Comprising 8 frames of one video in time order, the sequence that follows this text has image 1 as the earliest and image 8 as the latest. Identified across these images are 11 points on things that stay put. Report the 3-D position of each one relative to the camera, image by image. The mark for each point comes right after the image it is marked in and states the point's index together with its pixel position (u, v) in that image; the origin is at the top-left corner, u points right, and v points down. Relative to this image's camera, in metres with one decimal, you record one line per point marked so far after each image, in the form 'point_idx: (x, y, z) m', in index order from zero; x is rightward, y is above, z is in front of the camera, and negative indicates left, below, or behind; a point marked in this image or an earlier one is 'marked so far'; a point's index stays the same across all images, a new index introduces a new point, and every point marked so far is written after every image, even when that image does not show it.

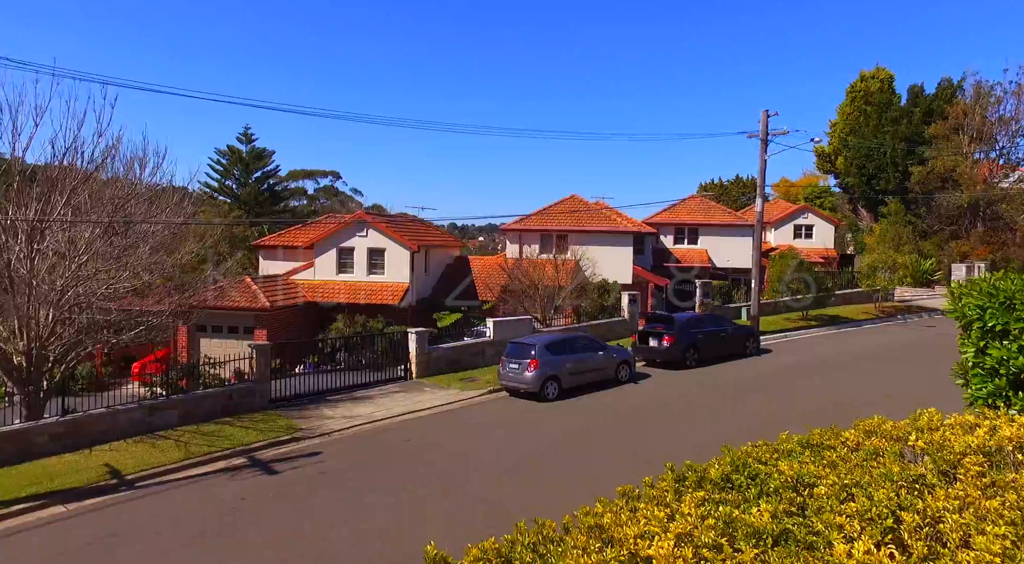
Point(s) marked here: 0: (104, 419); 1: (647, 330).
0: (-6.7, -2.3, +12.4) m
1: (+3.2, -1.2, +18.1) m
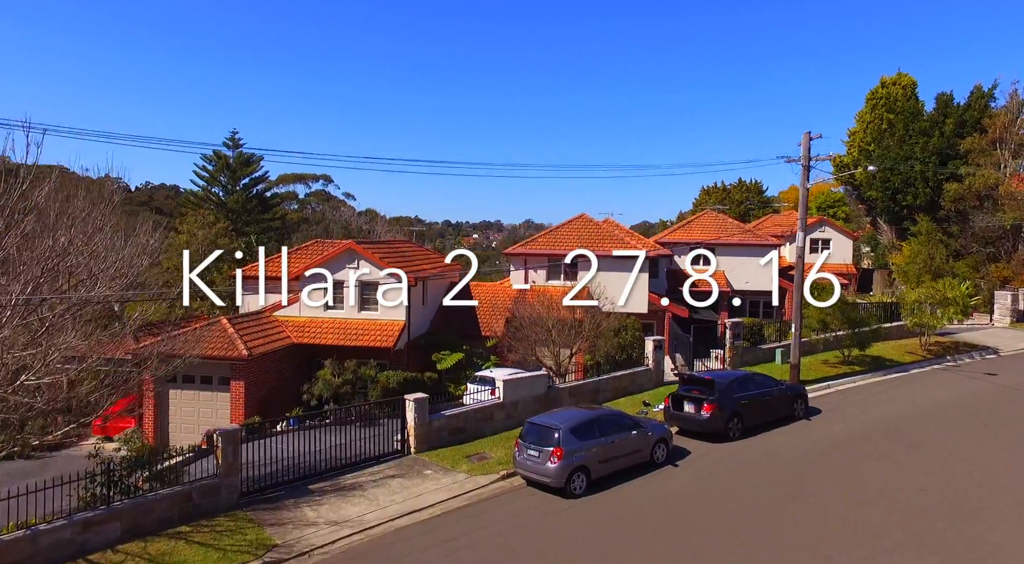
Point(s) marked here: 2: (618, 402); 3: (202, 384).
0: (-6.4, -3.4, +9.8) m
1: (+3.5, -2.3, +15.6) m
2: (+2.6, -2.9, +18.2) m
3: (-8.1, -2.6, +19.6) m
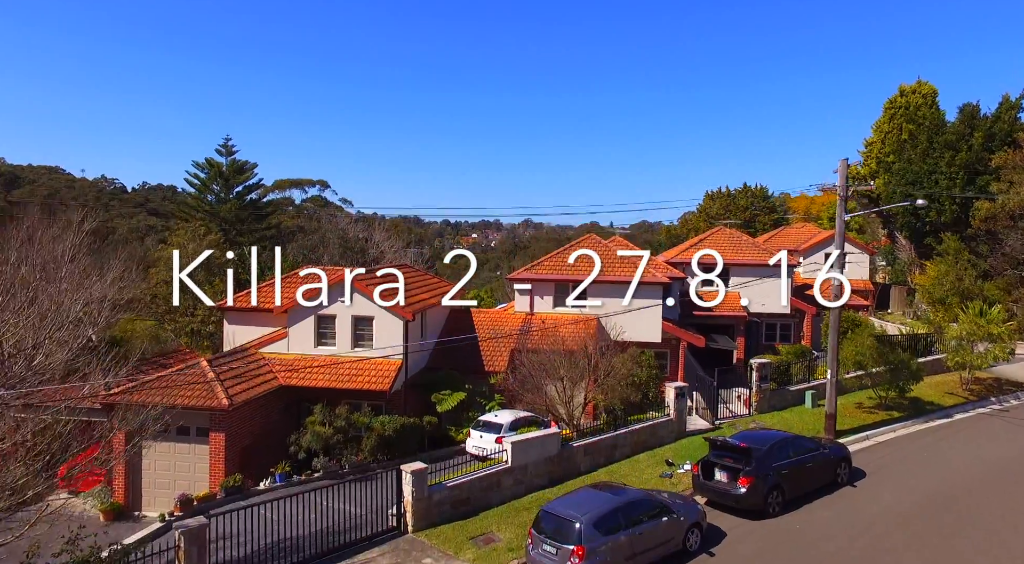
0: (-6.2, -4.4, +8.0) m
1: (+3.7, -3.3, +13.9) m
2: (+2.8, -3.9, +16.5) m
3: (-7.9, -3.6, +17.8) m
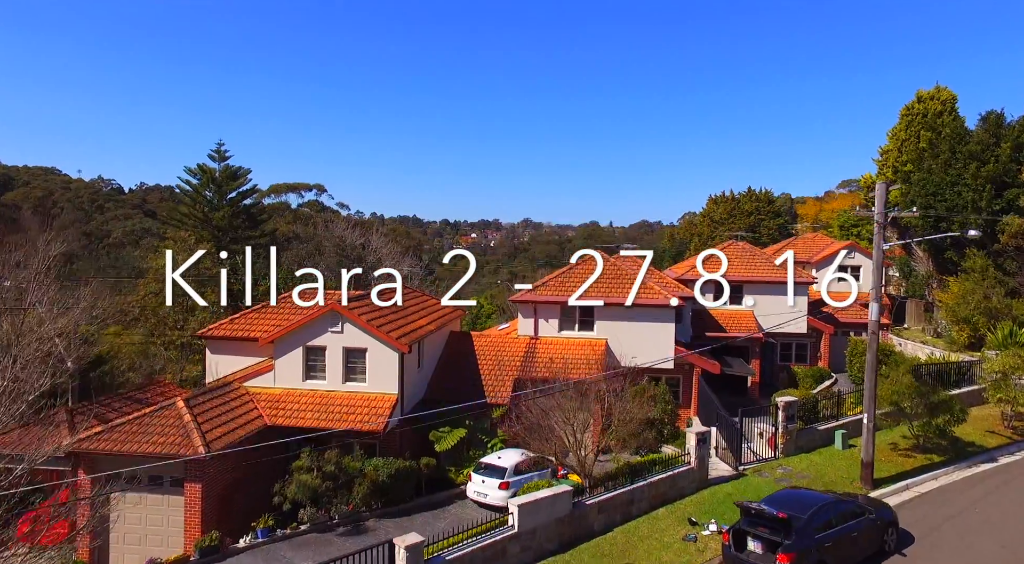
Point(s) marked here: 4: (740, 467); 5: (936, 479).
0: (-6.1, -5.2, +6.4) m
1: (+3.8, -4.0, +12.3) m
2: (+2.9, -4.6, +14.9) m
3: (-7.8, -4.4, +16.2) m
4: (+5.2, -4.2, +17.3) m
5: (+9.3, -4.4, +16.6) m
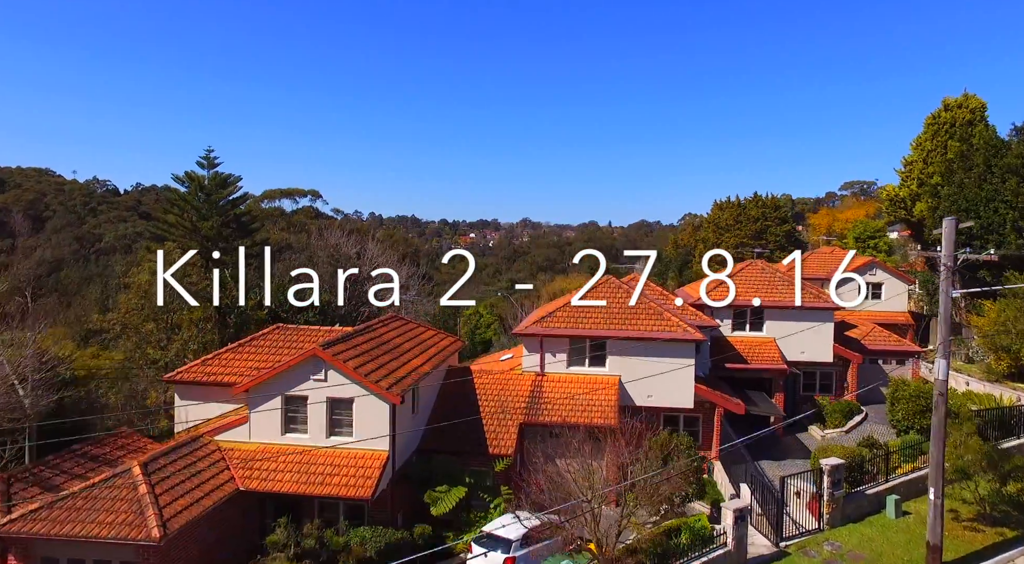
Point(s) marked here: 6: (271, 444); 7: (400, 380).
0: (-5.9, -6.2, +4.2) m
1: (+4.0, -5.0, +10.0) m
2: (+3.0, -5.6, +12.6) m
3: (-7.6, -5.3, +13.9) m
4: (+5.4, -5.2, +15.1) m
5: (+9.4, -5.3, +14.4) m
6: (-5.6, -3.7, +17.5) m
7: (-2.7, -2.3, +18.1) m
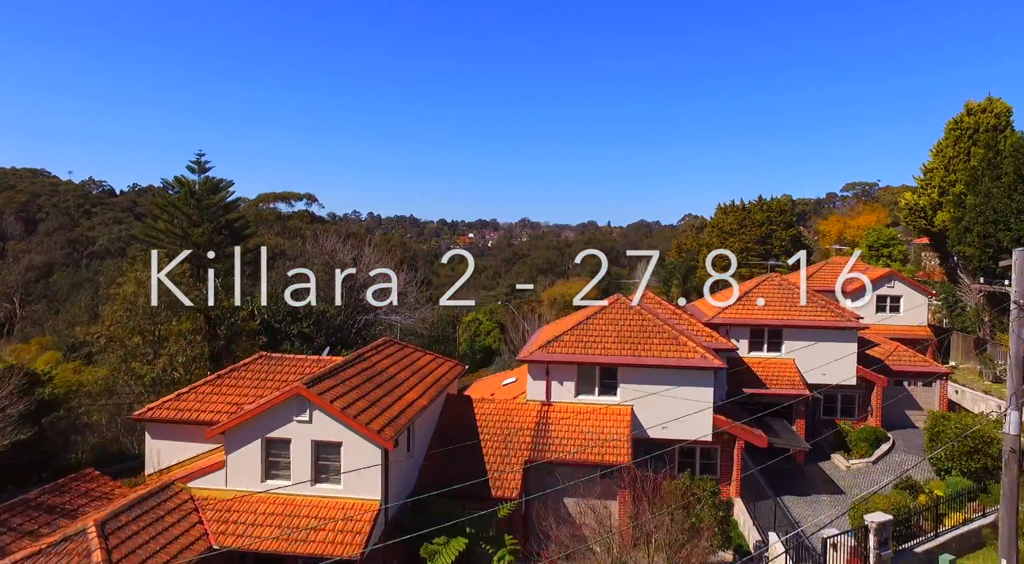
0: (-5.8, -6.8, +2.4) m
1: (+4.1, -5.6, +8.3) m
2: (+3.2, -6.2, +10.9) m
3: (-7.5, -5.9, +12.2) m
4: (+5.5, -5.8, +13.3) m
5: (+9.5, -5.9, +12.6) m
6: (-5.5, -4.4, +15.8) m
7: (-2.6, -3.0, +16.4) m
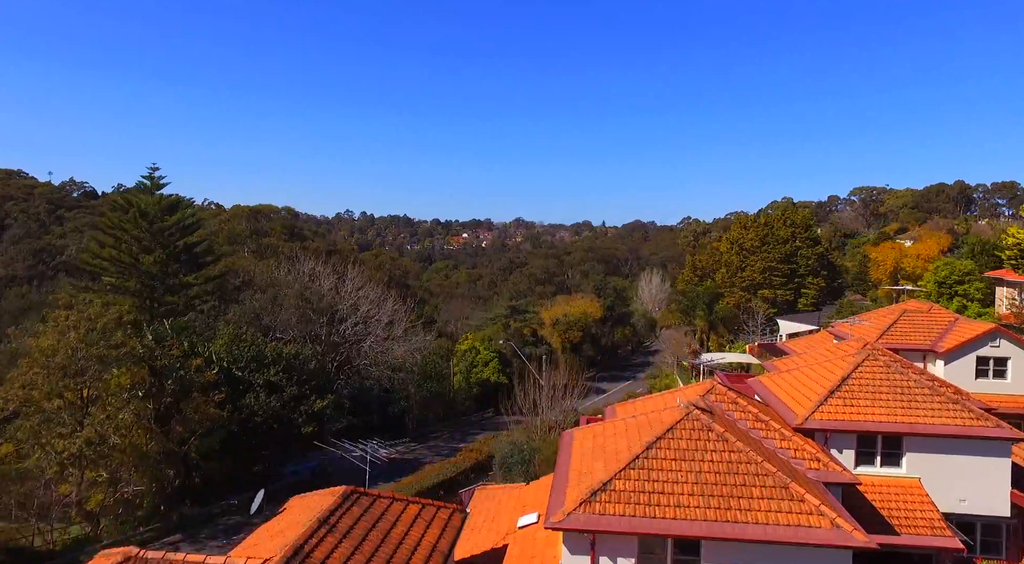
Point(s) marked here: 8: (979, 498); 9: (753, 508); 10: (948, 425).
0: (-5.1, -9.1, -5.2) m
1: (+4.7, -8.0, +0.8) m
2: (+3.7, -8.6, +3.4) m
3: (-6.9, -8.3, +4.6) m
4: (+6.1, -8.2, +5.8) m
5: (+10.1, -8.3, +5.2) m
6: (-5.0, -6.7, +8.2) m
7: (-2.1, -5.3, +8.8) m
8: (+11.9, -5.5, +19.1) m
9: (+4.6, -4.2, +14.2) m
10: (+11.1, -3.7, +18.9) m
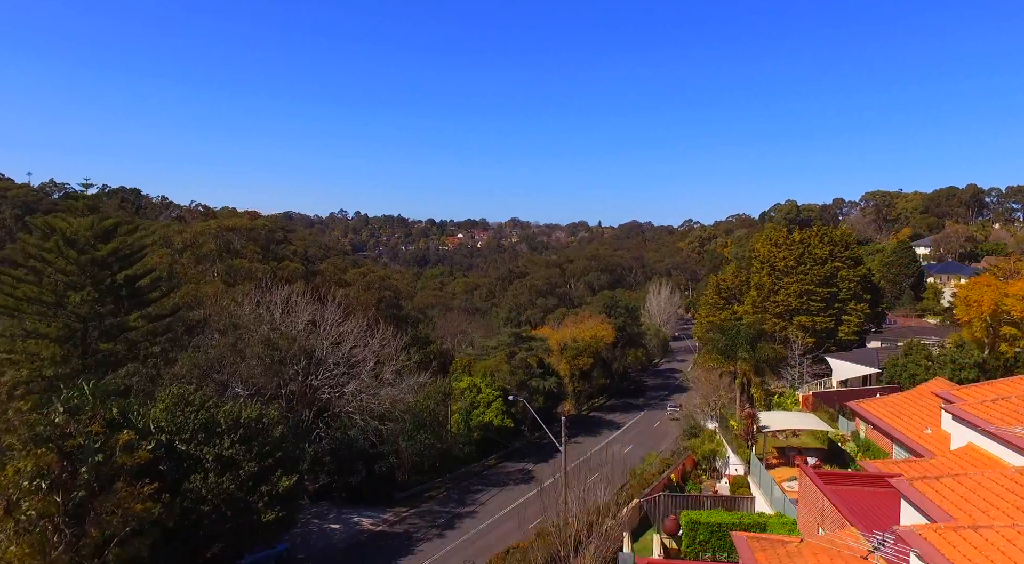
0: (-4.2, -11.5, -13.8) m
1: (+5.6, -10.3, -7.8) m
2: (+4.7, -10.9, -5.2) m
3: (-6.0, -10.6, -4.1) m
4: (+6.9, -10.5, -2.8) m
5: (+11.0, -10.6, -3.4) m
6: (-4.1, -9.0, -0.5) m
7: (-1.2, -7.6, +0.2) m
8: (+12.7, -7.8, +10.6) m
9: (+5.4, -6.5, +5.6) m
10: (+11.9, -6.0, +10.3) m
